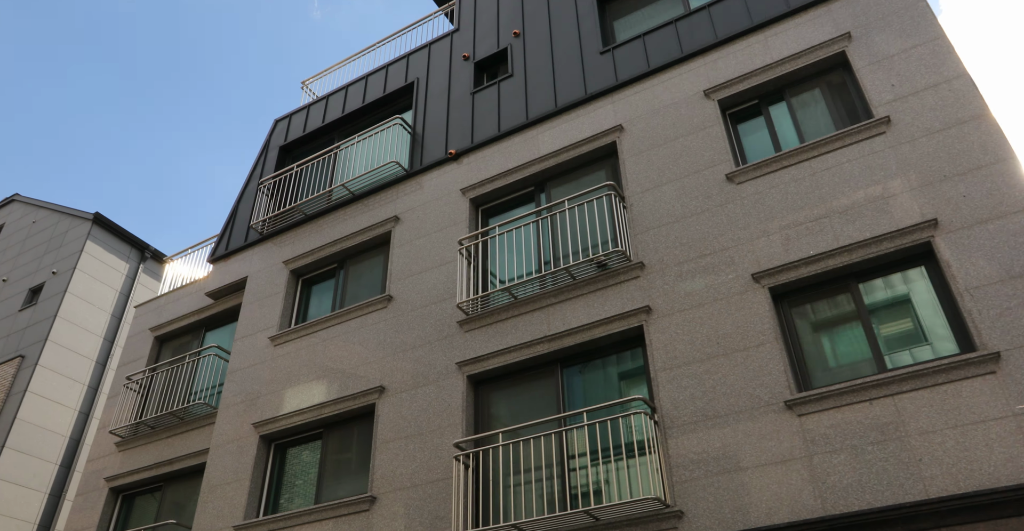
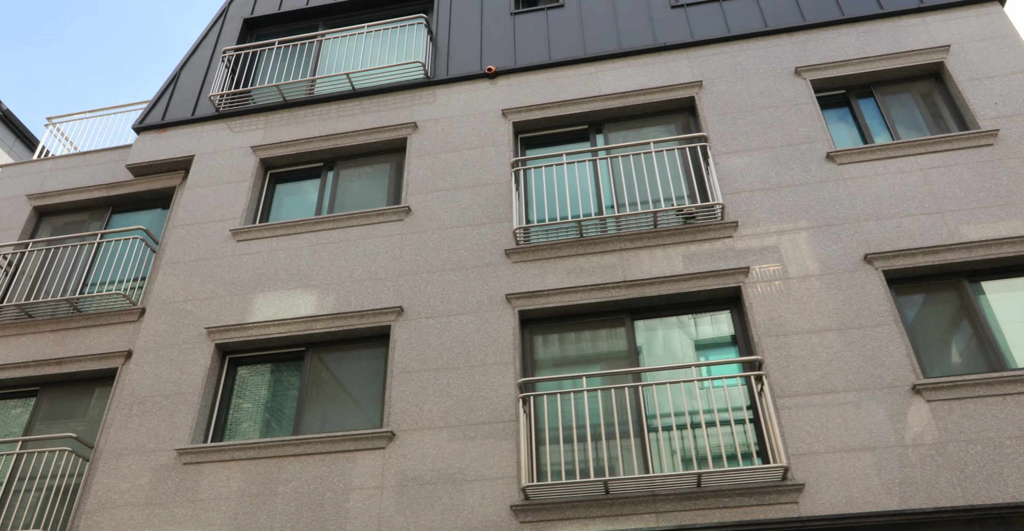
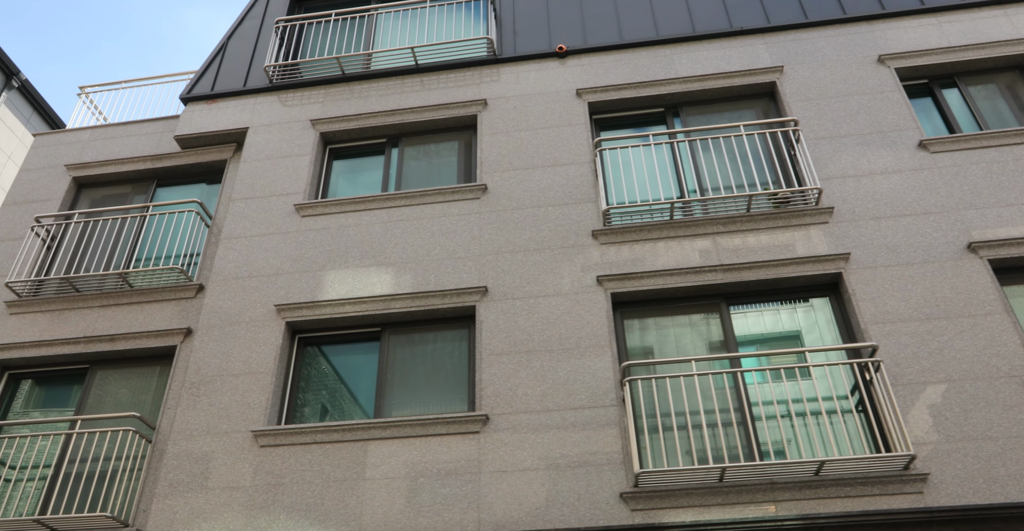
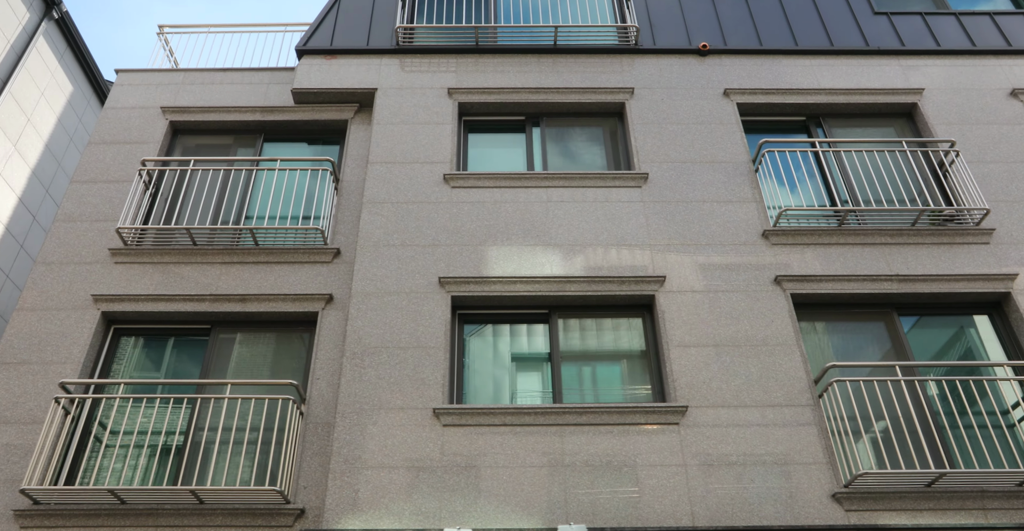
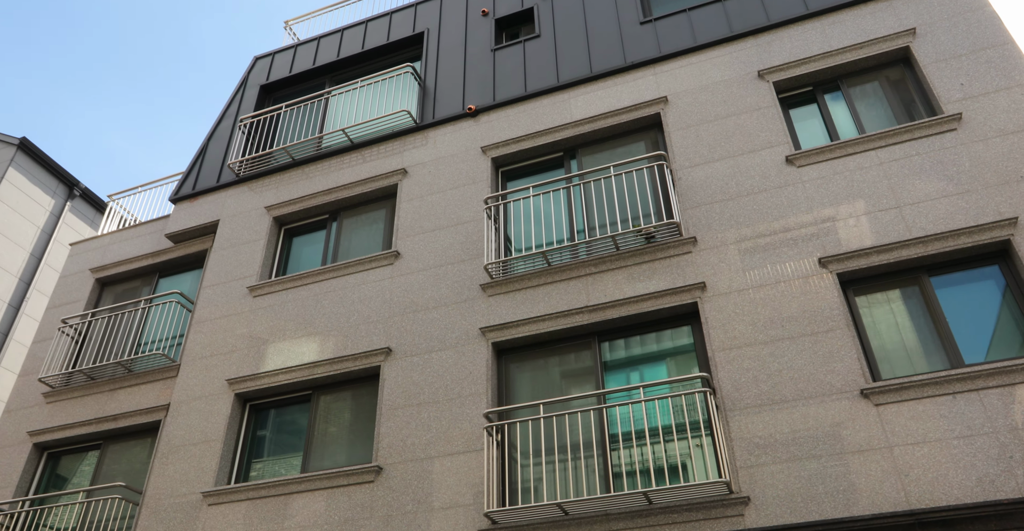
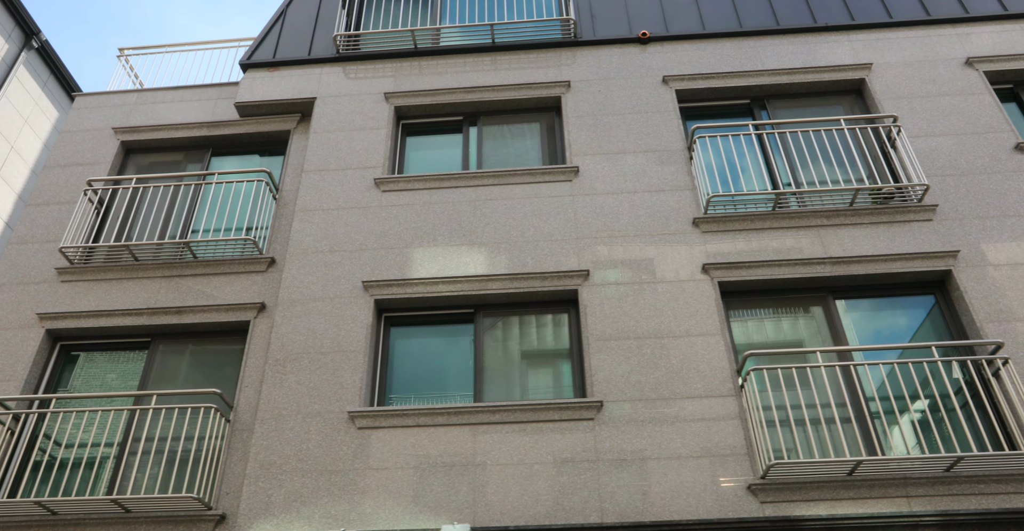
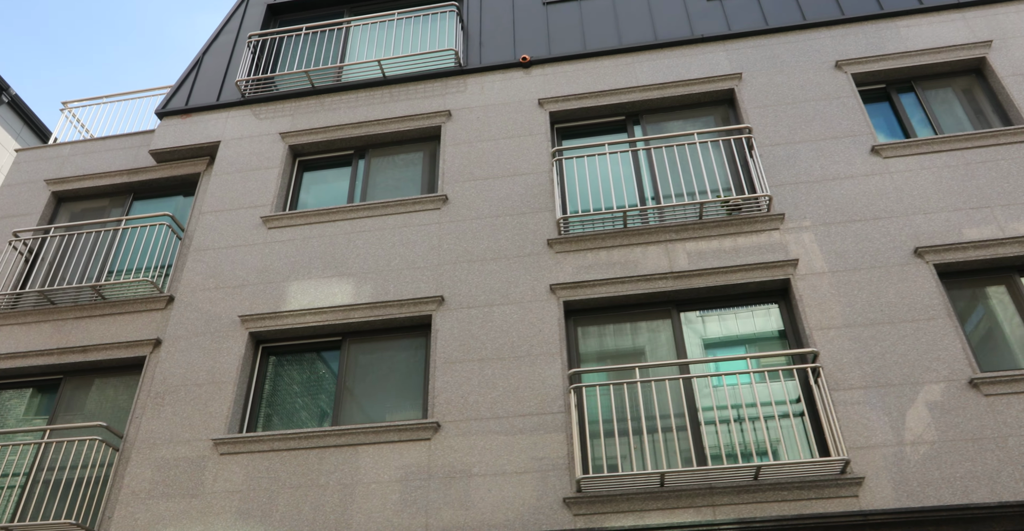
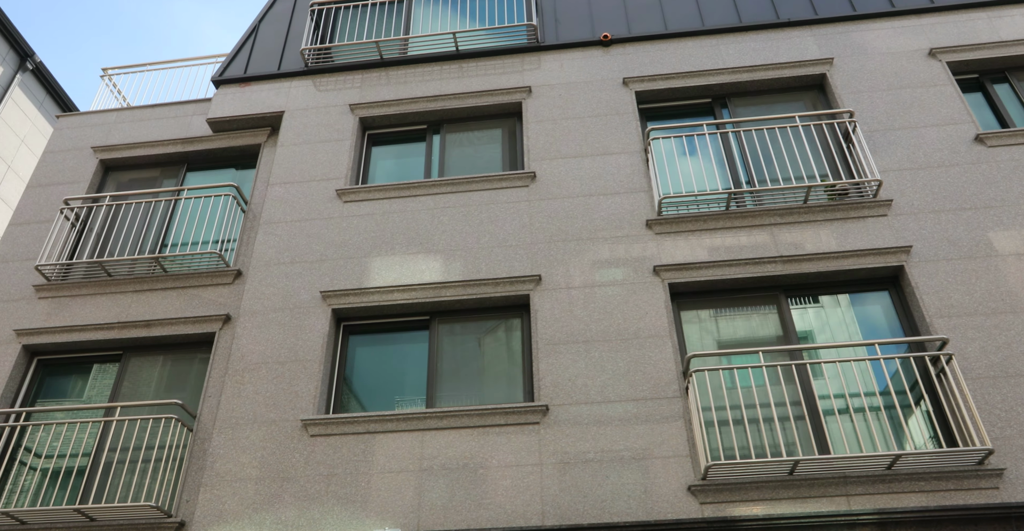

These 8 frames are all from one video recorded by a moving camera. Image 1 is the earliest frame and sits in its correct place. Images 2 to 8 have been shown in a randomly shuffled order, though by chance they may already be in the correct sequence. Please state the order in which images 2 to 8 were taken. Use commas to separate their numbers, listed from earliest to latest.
5, 2, 7, 3, 8, 6, 4
